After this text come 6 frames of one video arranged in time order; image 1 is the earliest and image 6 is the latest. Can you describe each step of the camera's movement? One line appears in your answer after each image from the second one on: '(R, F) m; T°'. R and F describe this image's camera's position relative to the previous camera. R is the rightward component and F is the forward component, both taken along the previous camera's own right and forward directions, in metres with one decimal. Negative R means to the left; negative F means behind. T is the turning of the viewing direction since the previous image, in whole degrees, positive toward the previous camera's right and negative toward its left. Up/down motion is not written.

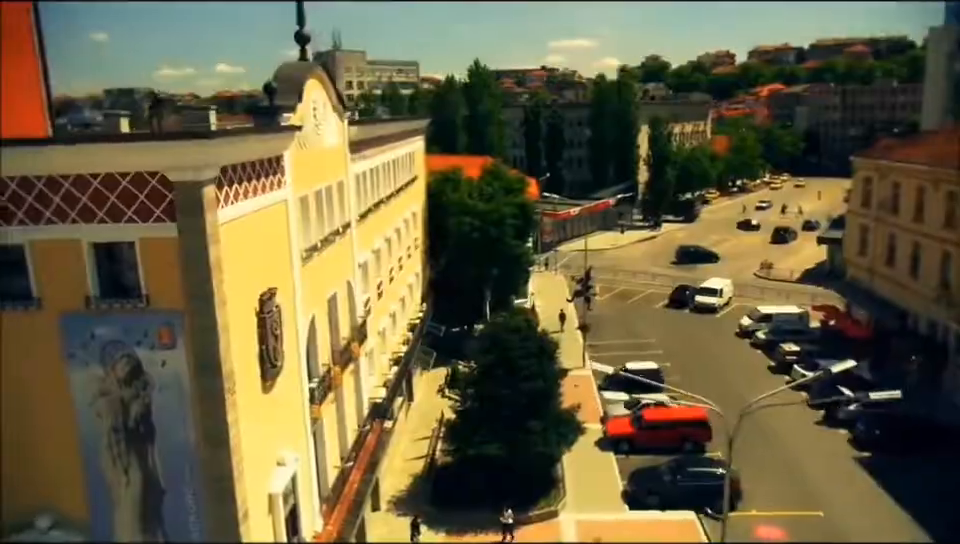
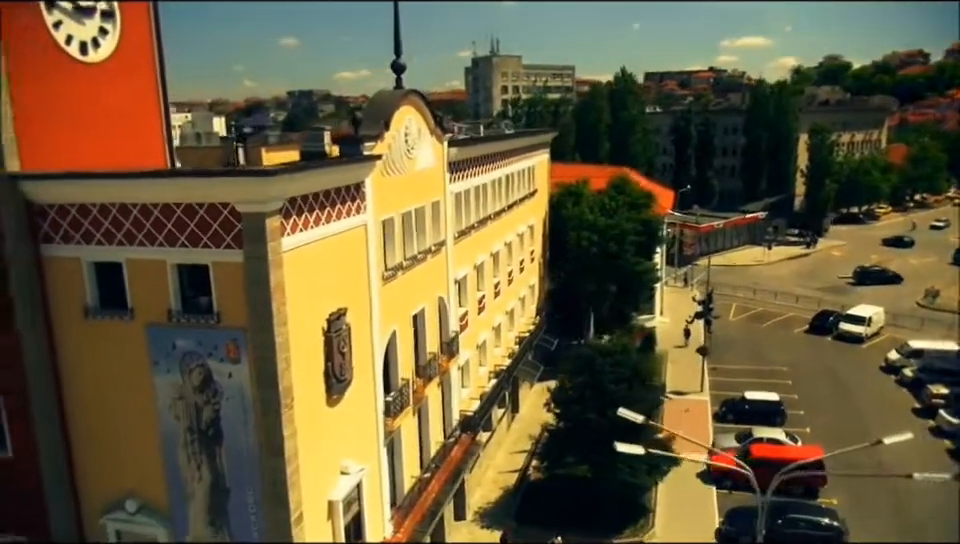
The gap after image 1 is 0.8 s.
(+1.1, 0.0) m; -12°
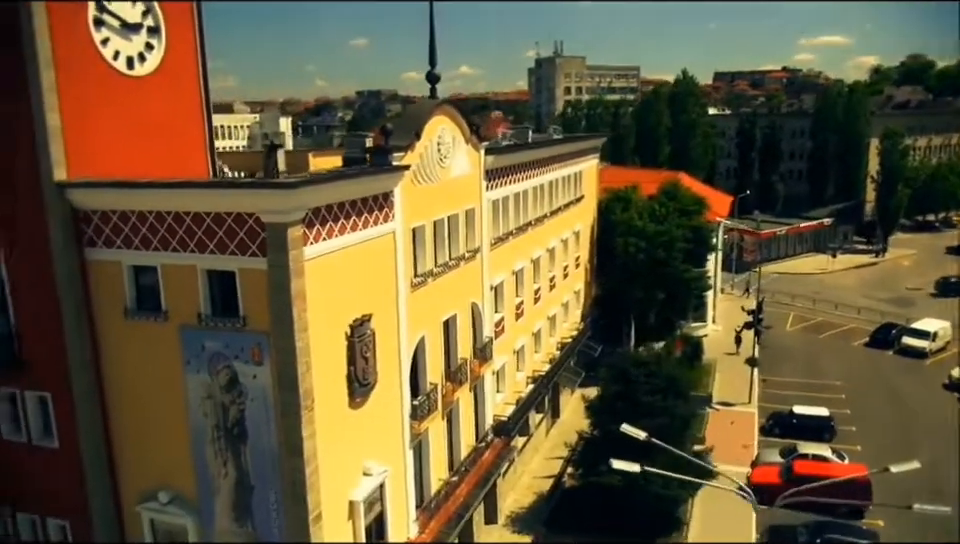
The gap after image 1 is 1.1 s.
(+0.5, -0.1) m; -5°
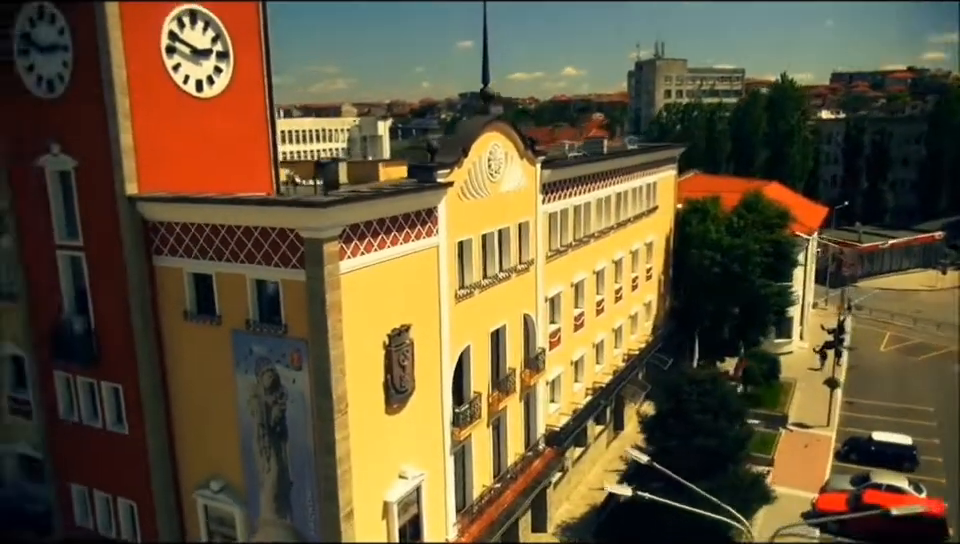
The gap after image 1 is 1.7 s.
(+0.8, -0.2) m; -8°
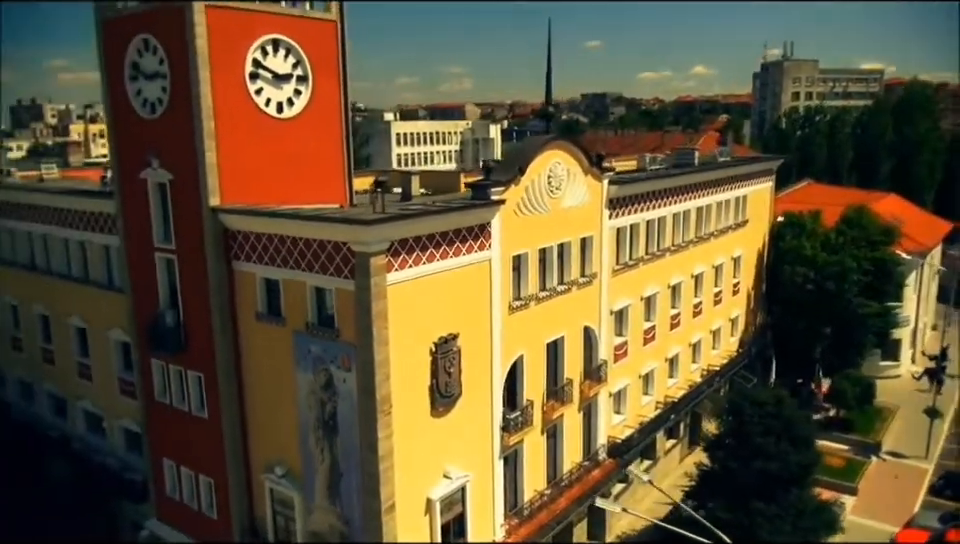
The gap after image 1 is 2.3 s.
(+1.0, -0.4) m; -9°
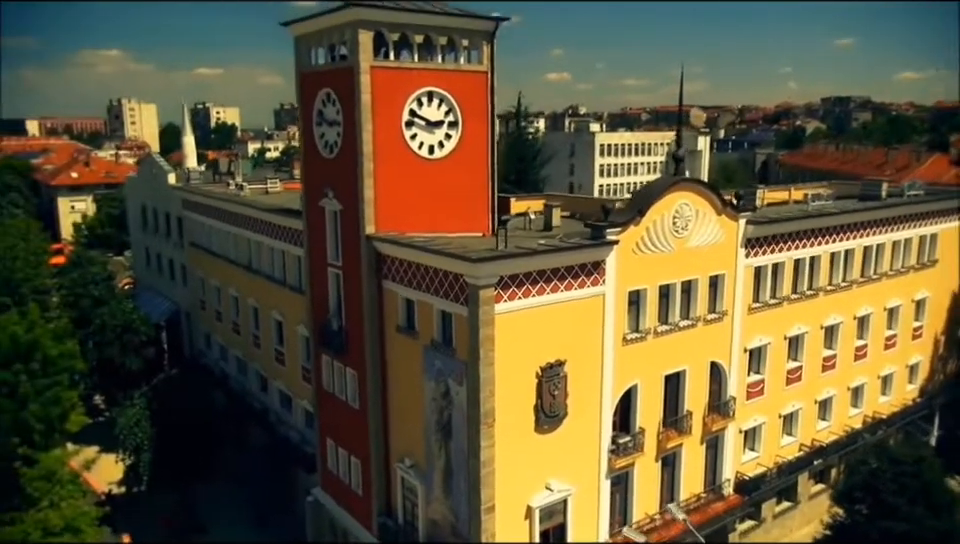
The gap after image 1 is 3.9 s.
(+1.6, -1.0) m; -16°
